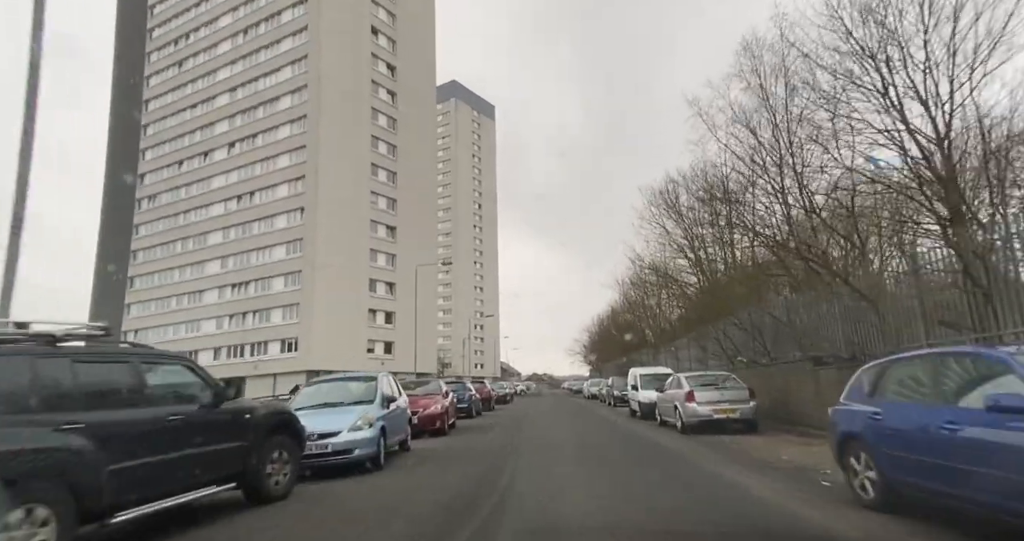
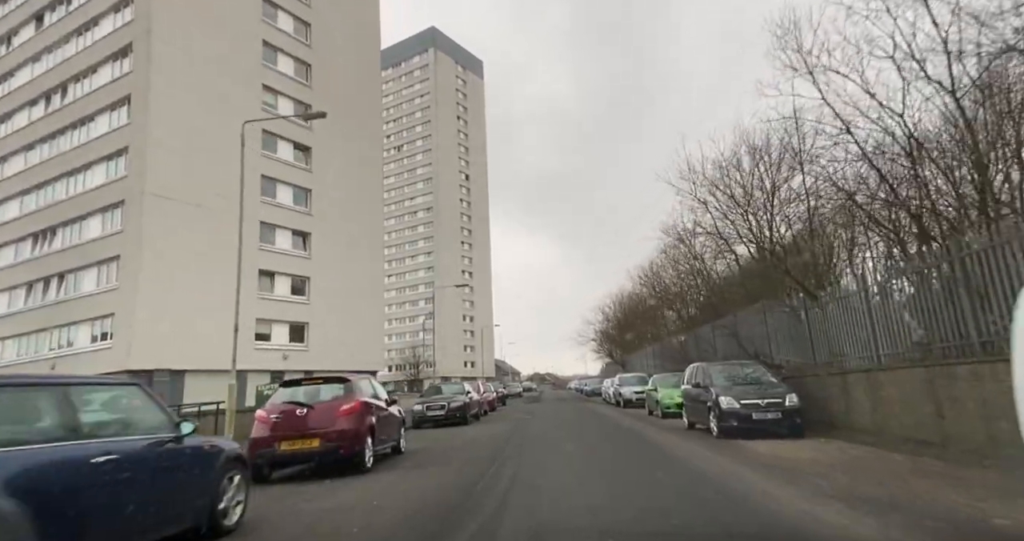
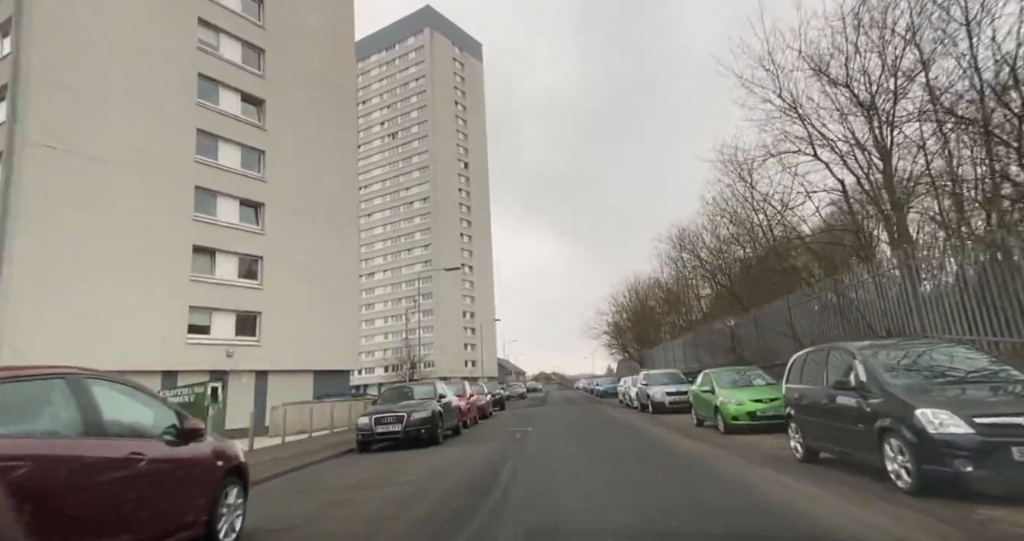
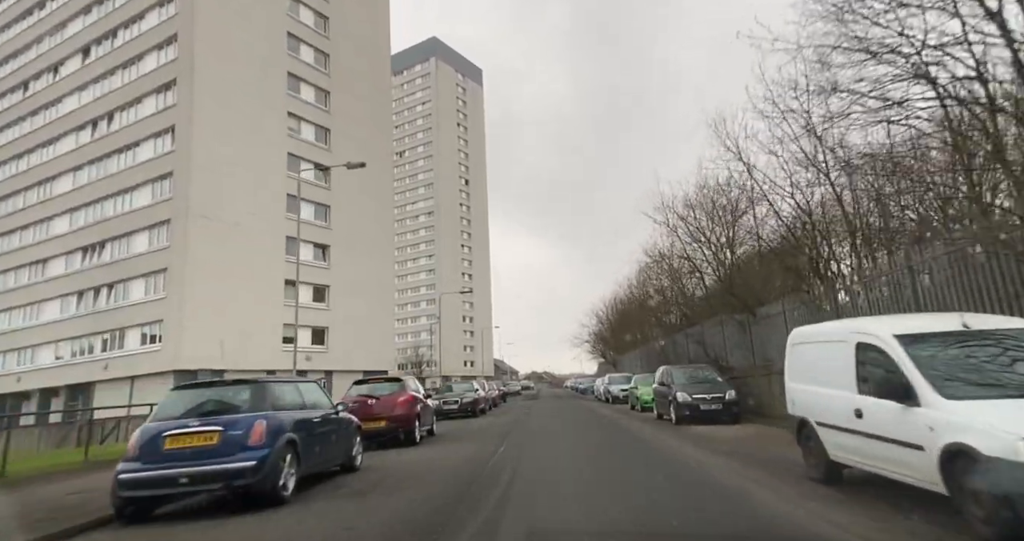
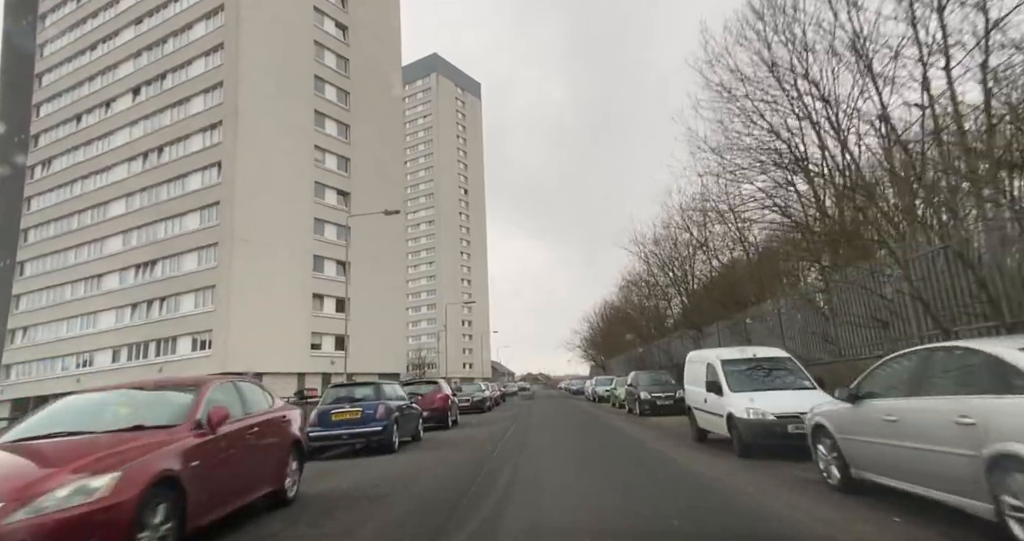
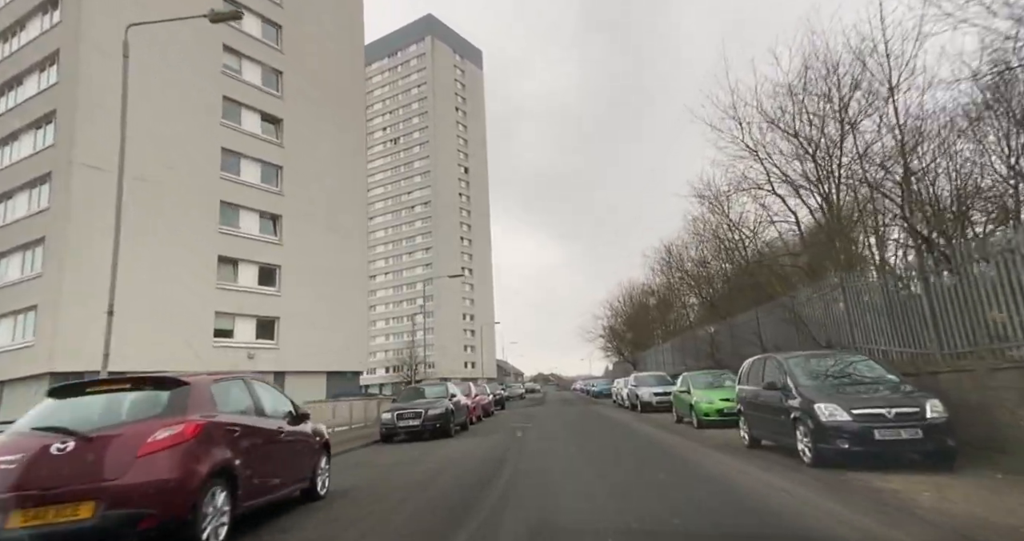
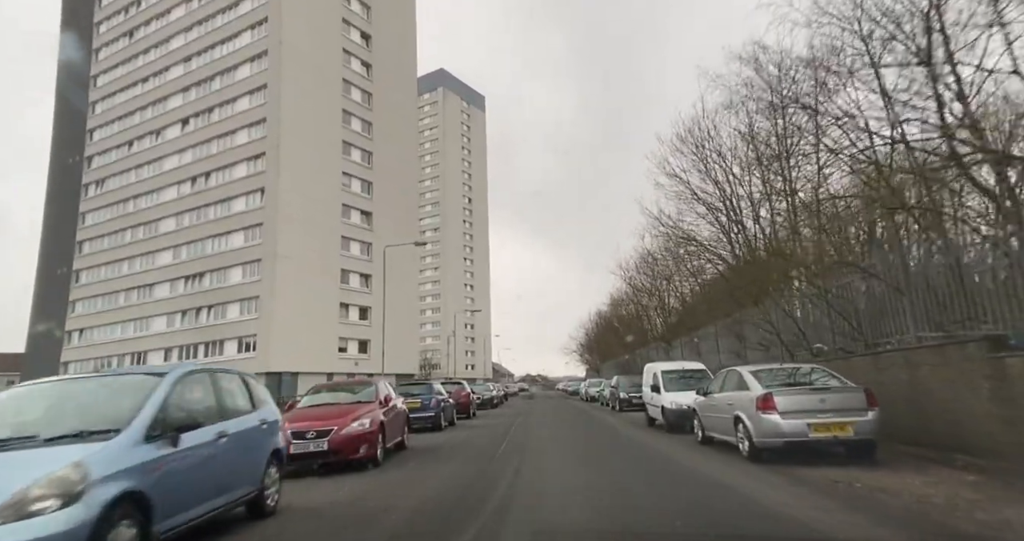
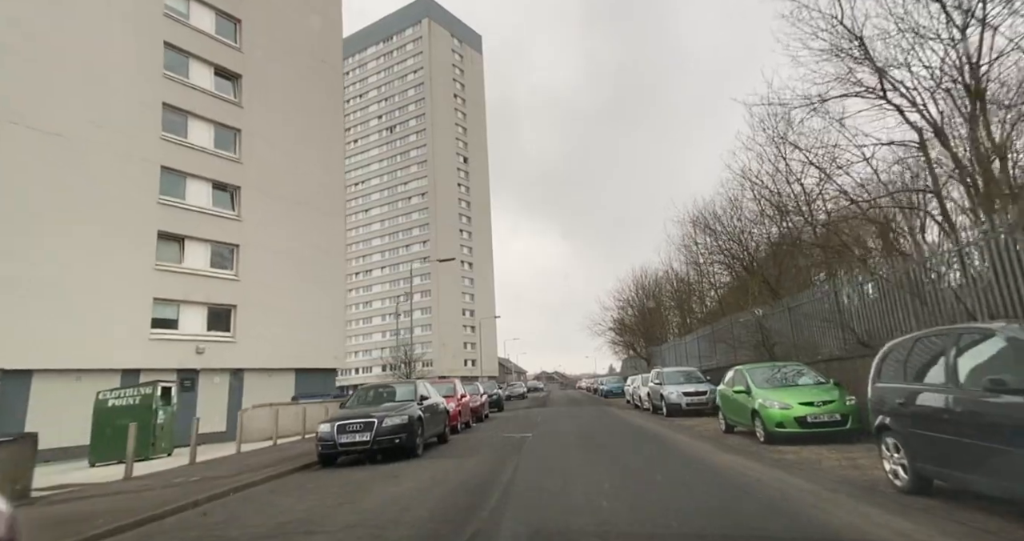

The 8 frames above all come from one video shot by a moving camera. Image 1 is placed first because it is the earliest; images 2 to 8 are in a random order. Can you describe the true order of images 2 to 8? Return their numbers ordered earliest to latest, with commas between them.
7, 5, 4, 2, 6, 3, 8
